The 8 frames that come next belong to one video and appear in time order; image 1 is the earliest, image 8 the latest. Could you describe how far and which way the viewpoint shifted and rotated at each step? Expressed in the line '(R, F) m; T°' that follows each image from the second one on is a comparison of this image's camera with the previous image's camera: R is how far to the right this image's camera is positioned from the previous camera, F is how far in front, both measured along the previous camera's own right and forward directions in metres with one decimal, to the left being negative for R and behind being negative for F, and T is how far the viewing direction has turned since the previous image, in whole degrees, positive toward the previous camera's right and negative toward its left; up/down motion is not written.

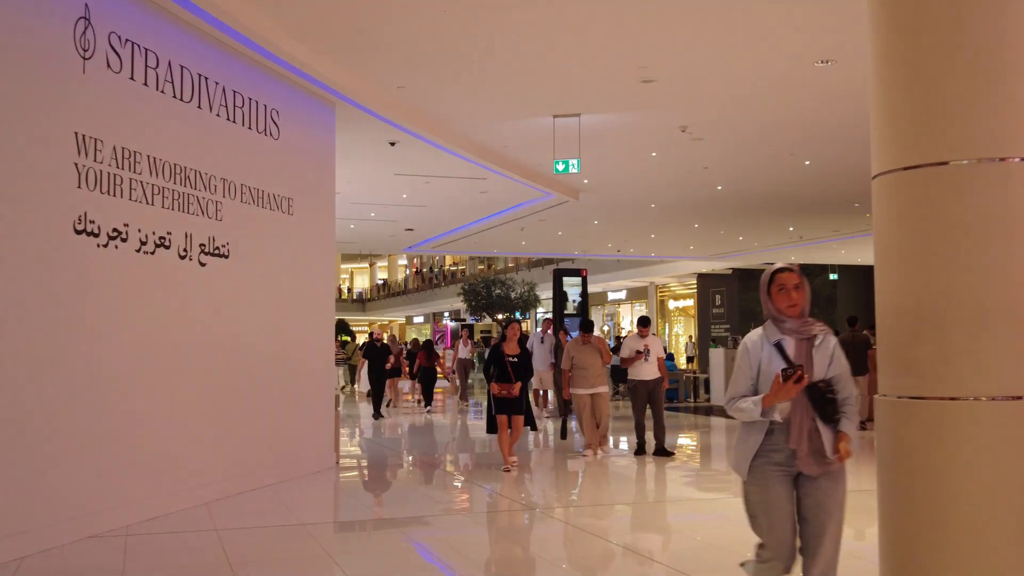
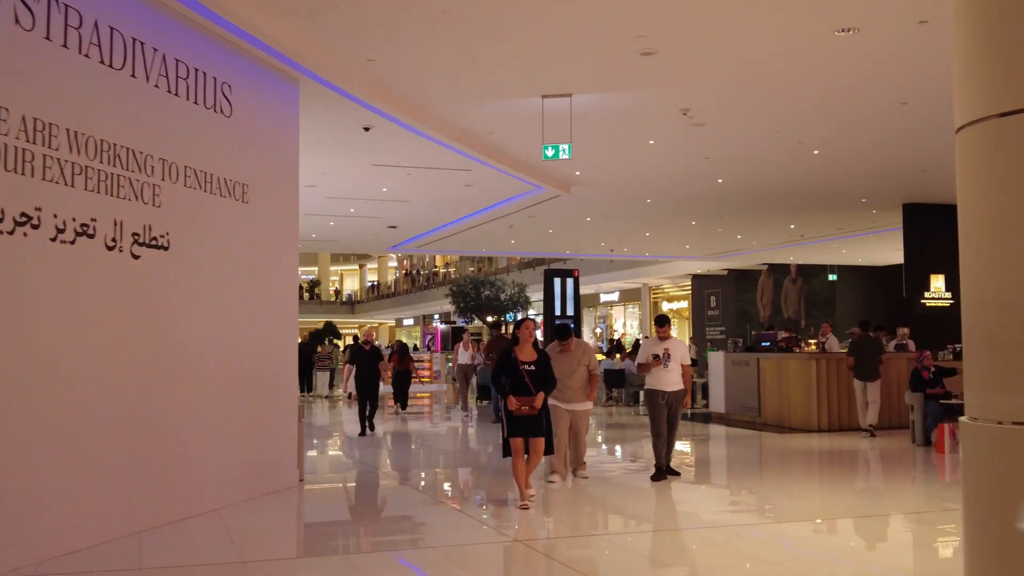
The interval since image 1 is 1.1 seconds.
(+0.1, +0.9) m; 0°
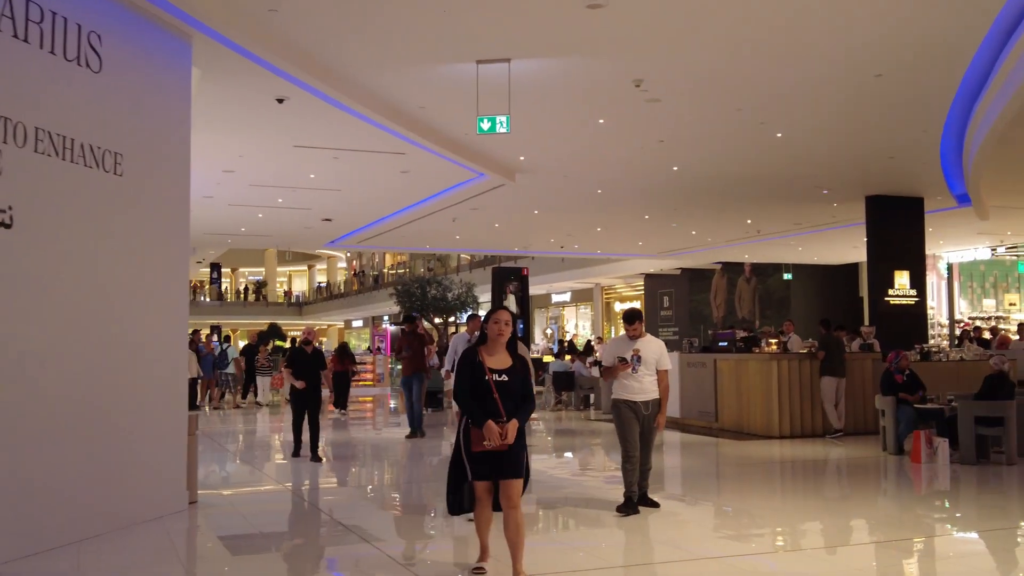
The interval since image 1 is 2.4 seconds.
(+0.2, +1.1) m; +3°
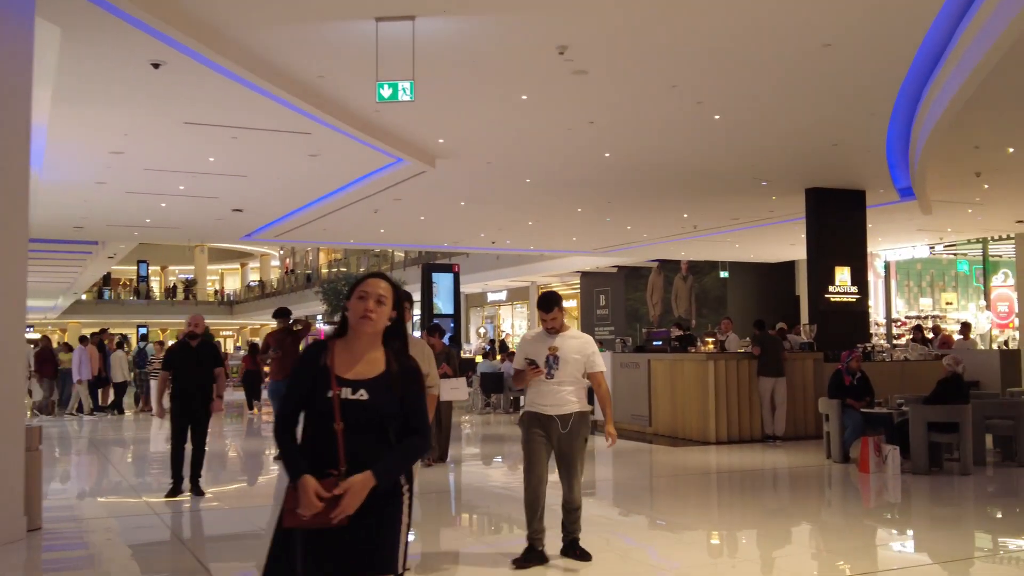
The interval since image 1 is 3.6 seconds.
(+0.2, +0.9) m; +3°
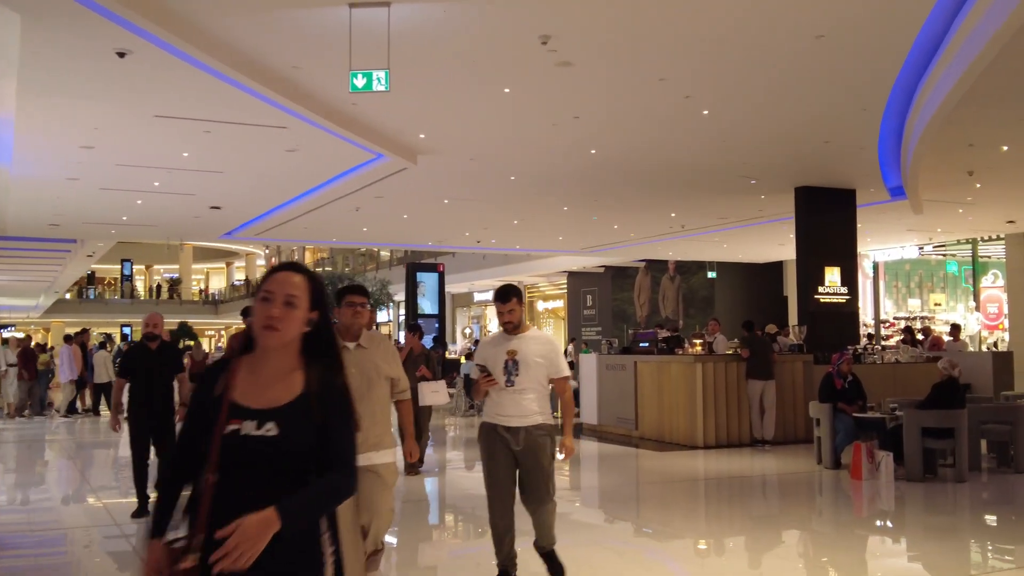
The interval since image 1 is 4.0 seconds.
(+0.1, +0.3) m; +1°
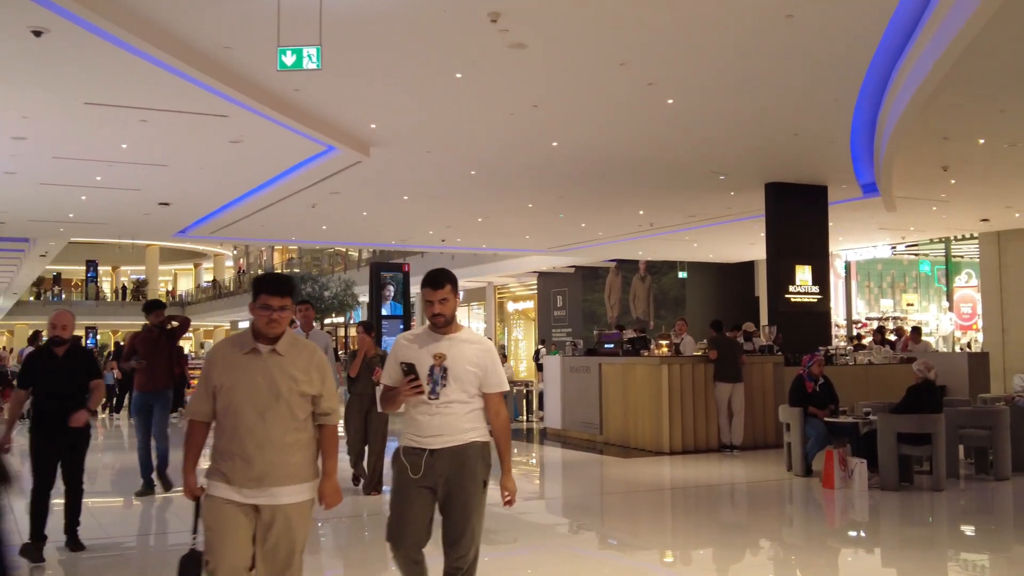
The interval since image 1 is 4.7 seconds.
(+0.2, +0.5) m; +1°
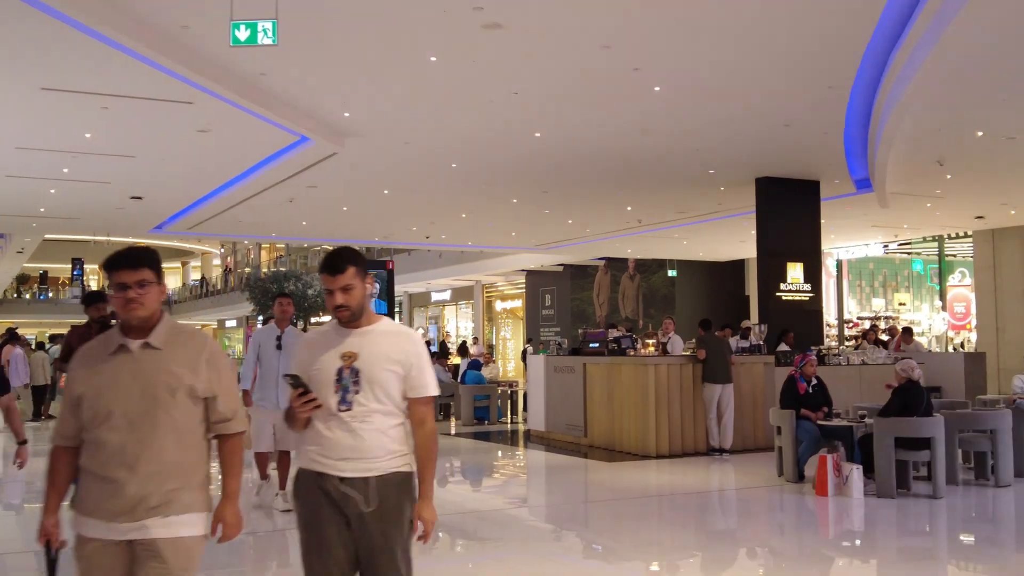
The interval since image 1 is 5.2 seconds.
(+0.1, +0.4) m; 0°
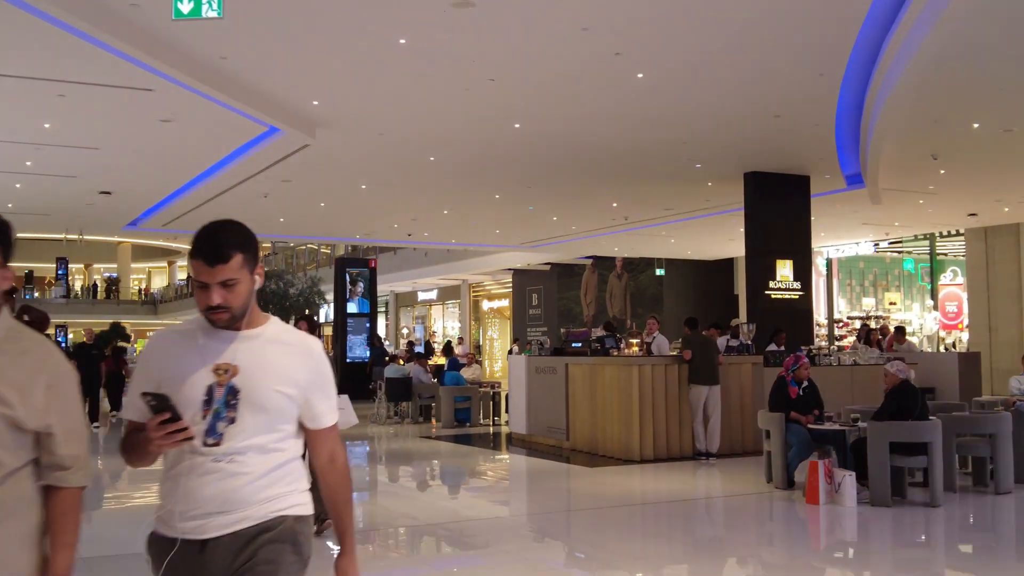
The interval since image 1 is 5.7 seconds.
(+0.1, +0.4) m; +1°
